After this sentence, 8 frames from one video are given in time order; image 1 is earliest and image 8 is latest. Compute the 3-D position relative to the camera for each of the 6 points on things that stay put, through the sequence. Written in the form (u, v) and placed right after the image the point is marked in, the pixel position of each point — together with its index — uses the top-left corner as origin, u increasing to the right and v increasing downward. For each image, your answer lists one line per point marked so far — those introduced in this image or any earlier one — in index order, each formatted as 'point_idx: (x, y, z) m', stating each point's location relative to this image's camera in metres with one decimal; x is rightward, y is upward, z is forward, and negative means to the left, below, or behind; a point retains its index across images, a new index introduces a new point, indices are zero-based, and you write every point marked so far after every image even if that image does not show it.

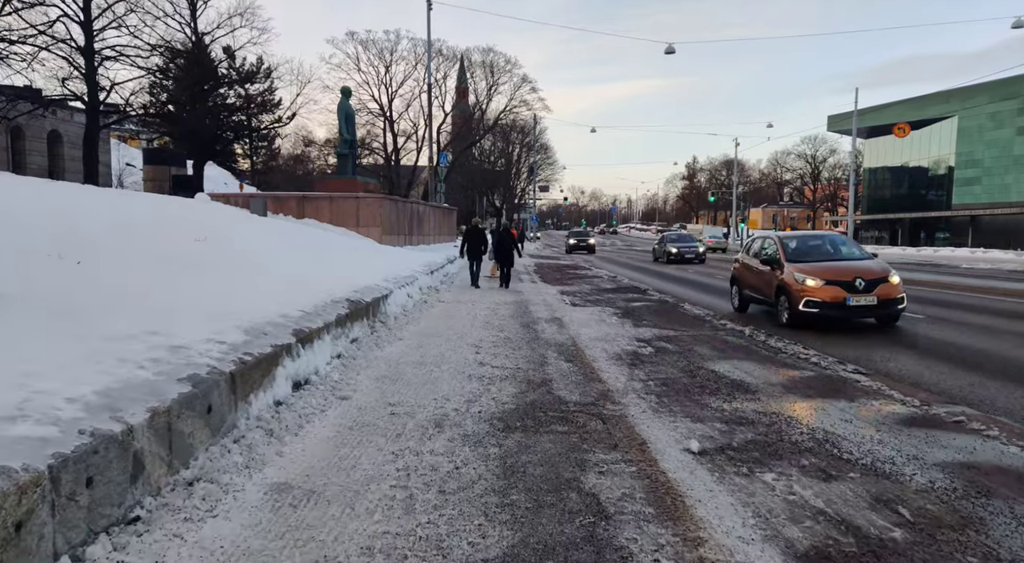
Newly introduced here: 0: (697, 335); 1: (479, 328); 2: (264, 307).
0: (+2.8, -0.8, +9.9) m
1: (-0.5, -0.7, +9.8) m
2: (-2.4, -0.2, +6.4) m
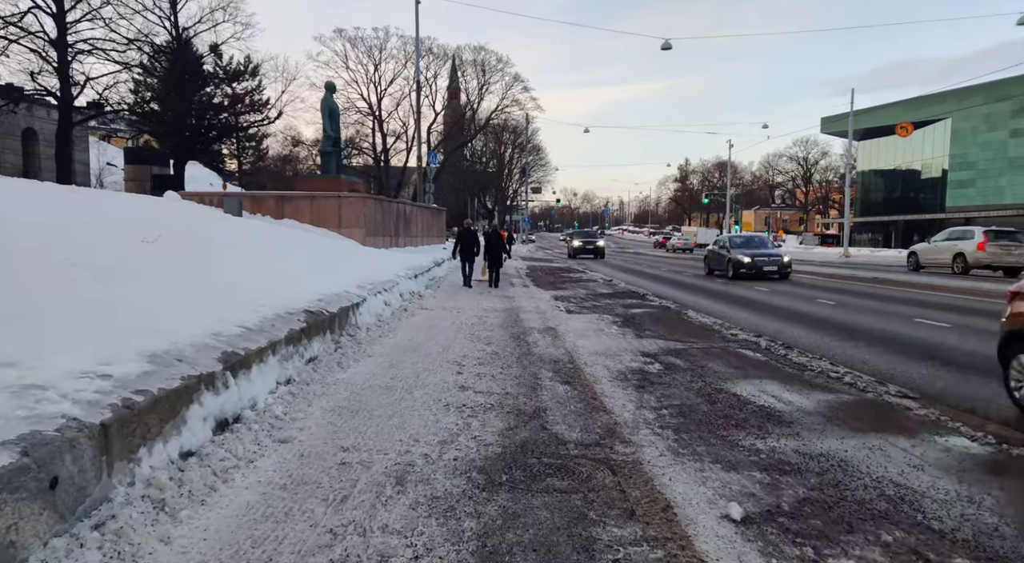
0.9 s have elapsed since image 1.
0: (+2.6, -0.9, +8.9) m
1: (-0.6, -0.8, +8.7) m
2: (-2.5, -0.3, +5.2) m
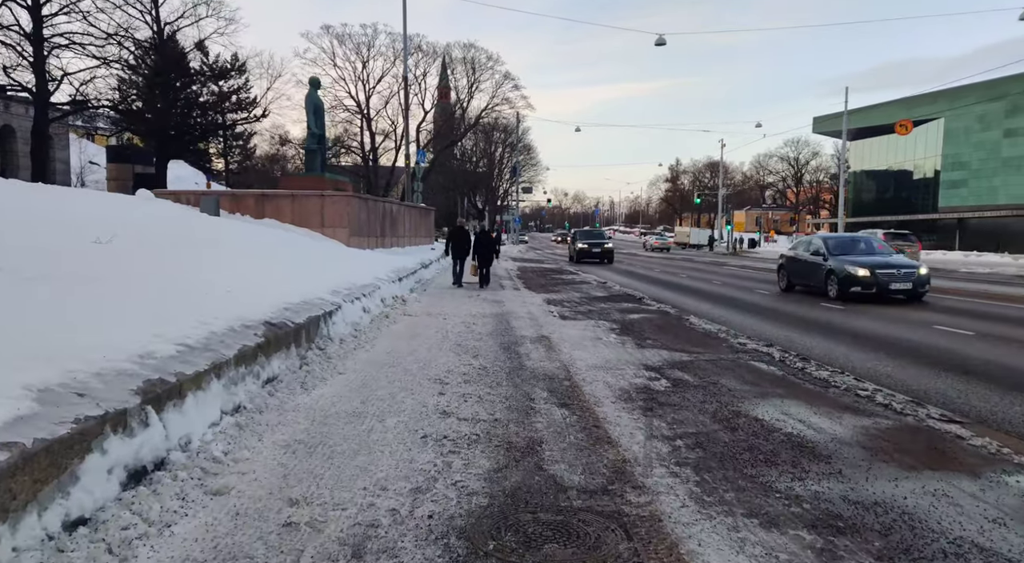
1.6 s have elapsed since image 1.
0: (+2.5, -1.0, +8.1) m
1: (-0.7, -0.8, +7.9) m
2: (-2.6, -0.4, +4.4) m
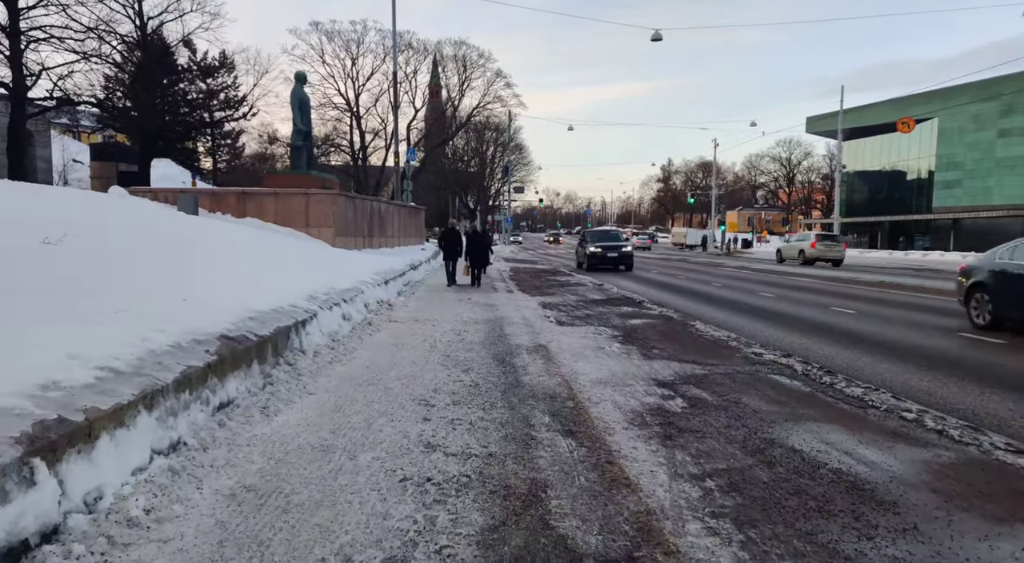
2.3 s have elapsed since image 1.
0: (+2.5, -1.0, +7.3) m
1: (-0.8, -0.9, +7.1) m
2: (-2.6, -0.4, +3.5) m
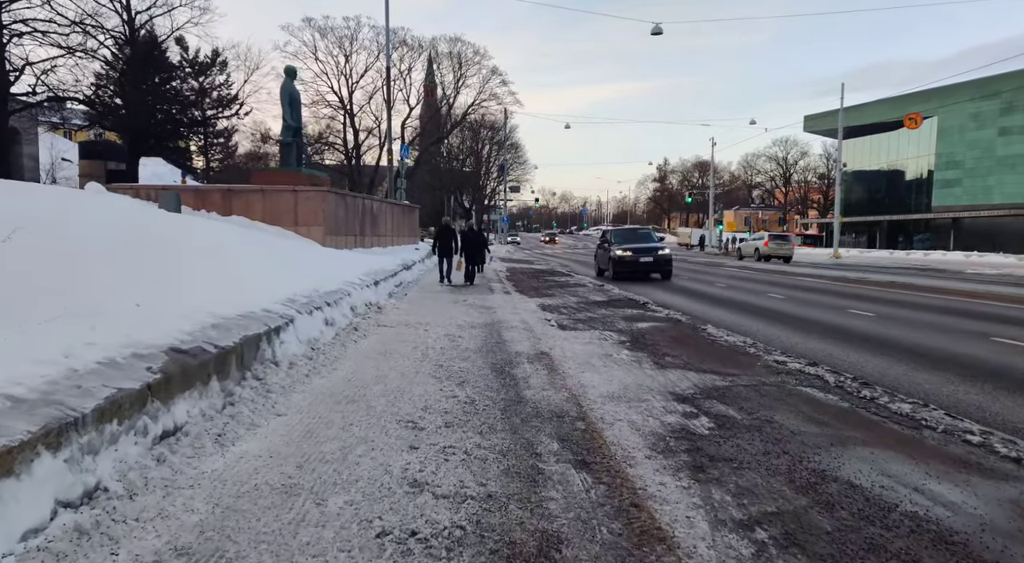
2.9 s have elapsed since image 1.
0: (+2.5, -1.0, +6.6) m
1: (-0.8, -0.9, +6.3) m
2: (-2.6, -0.5, +2.7) m
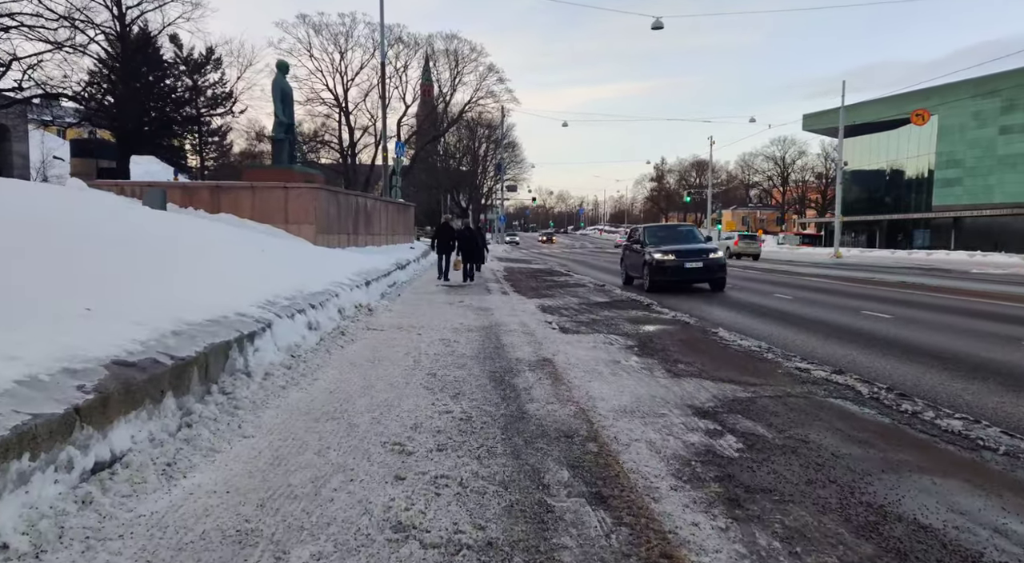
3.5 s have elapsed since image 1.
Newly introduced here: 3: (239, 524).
0: (+2.5, -1.0, +5.9) m
1: (-0.8, -0.9, +5.7) m
2: (-2.5, -0.5, +2.1) m
3: (-1.2, -1.1, +3.0) m
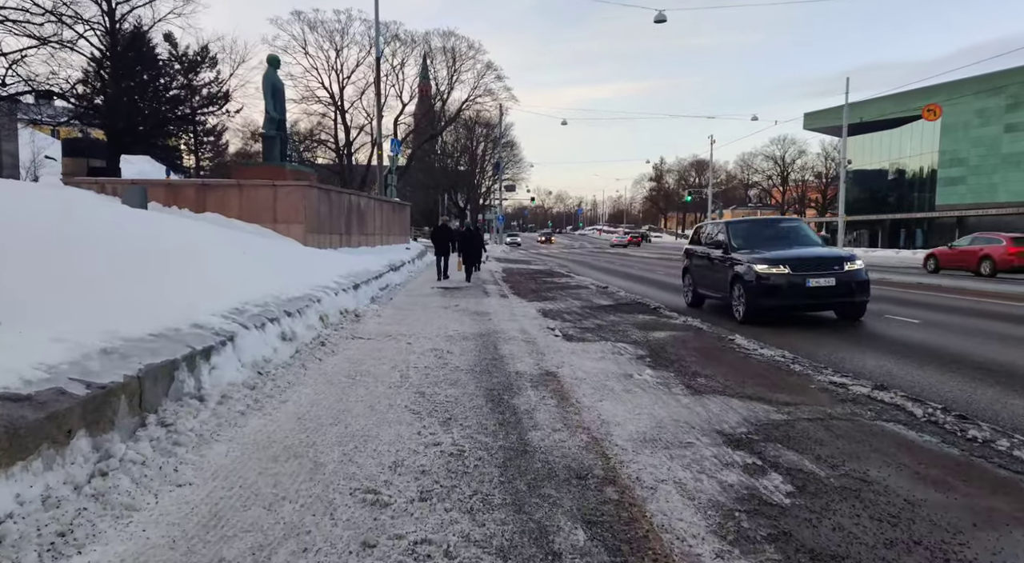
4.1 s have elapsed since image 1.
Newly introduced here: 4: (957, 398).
0: (+2.5, -1.1, +5.1) m
1: (-0.8, -1.0, +4.9) m
2: (-2.5, -0.5, +1.3) m
3: (-1.2, -1.1, +2.2) m
4: (+3.9, -1.0, +6.0) m
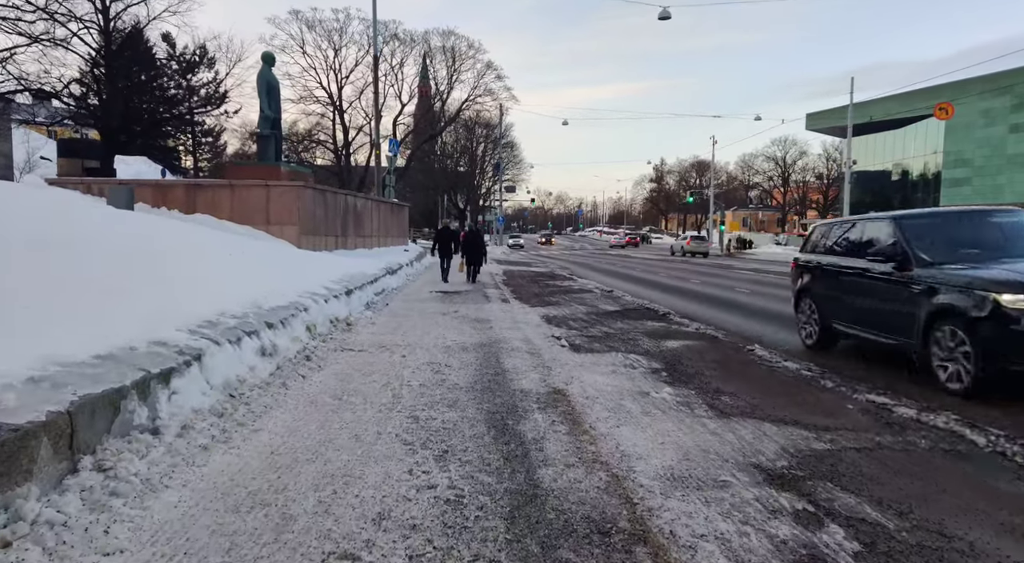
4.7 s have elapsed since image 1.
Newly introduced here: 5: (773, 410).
0: (+2.5, -1.2, +4.5) m
1: (-0.7, -1.0, +4.2) m
2: (-2.5, -0.6, +0.6) m
3: (-1.2, -1.2, +1.5) m
4: (+4.0, -1.1, +5.3) m
5: (+2.2, -1.1, +5.7) m
